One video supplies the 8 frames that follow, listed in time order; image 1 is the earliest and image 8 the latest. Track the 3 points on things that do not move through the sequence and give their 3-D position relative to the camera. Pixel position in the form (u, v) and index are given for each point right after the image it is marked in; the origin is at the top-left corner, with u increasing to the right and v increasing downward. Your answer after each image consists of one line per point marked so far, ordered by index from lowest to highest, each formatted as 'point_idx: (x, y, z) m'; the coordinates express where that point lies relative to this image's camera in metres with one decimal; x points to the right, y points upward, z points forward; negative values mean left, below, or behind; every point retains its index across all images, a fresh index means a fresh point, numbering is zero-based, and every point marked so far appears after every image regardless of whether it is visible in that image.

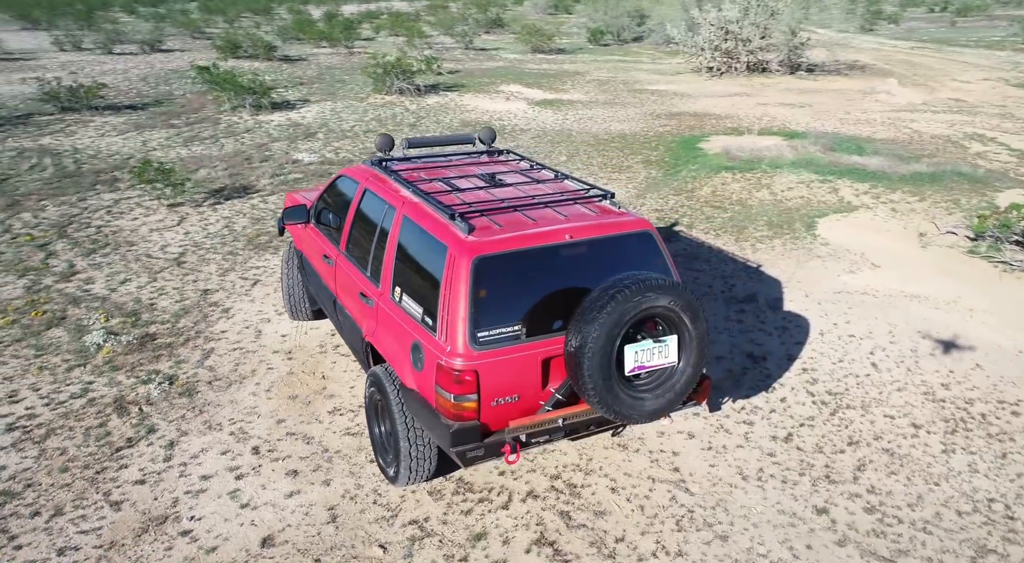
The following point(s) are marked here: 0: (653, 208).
0: (+2.0, +1.0, +10.6) m
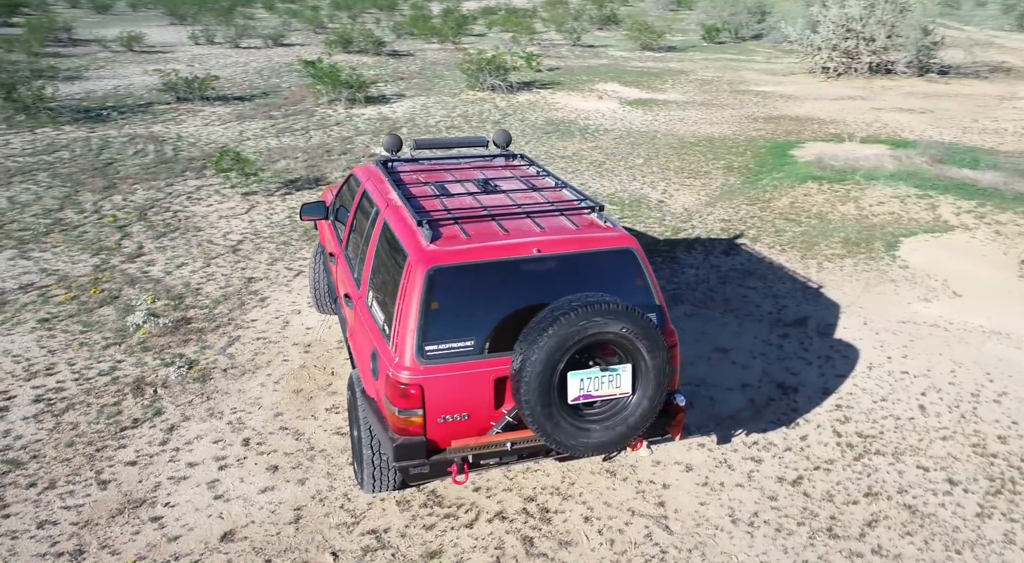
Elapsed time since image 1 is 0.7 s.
0: (+2.8, +0.8, +10.1) m
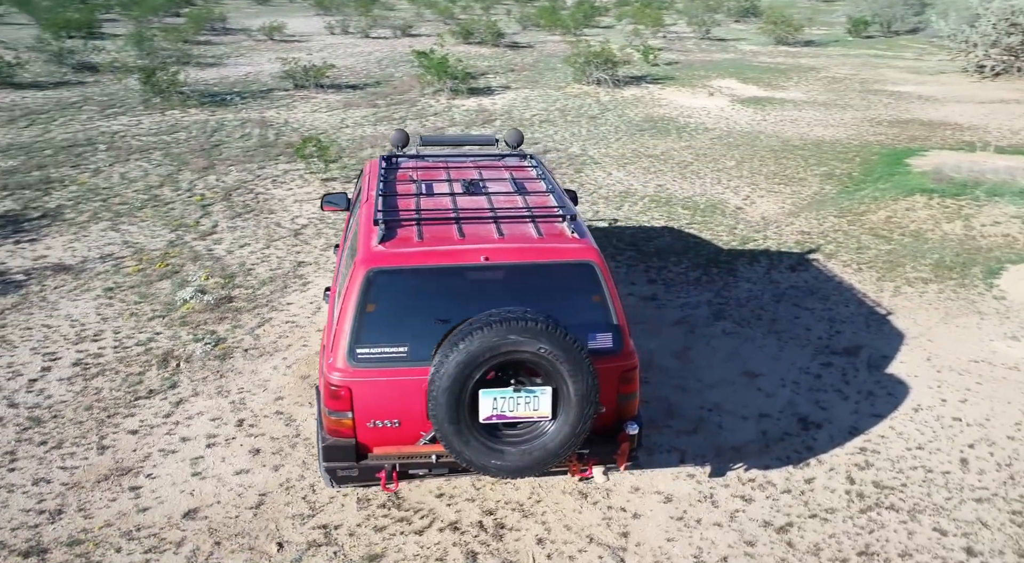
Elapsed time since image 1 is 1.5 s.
0: (+3.6, +0.6, +9.4) m
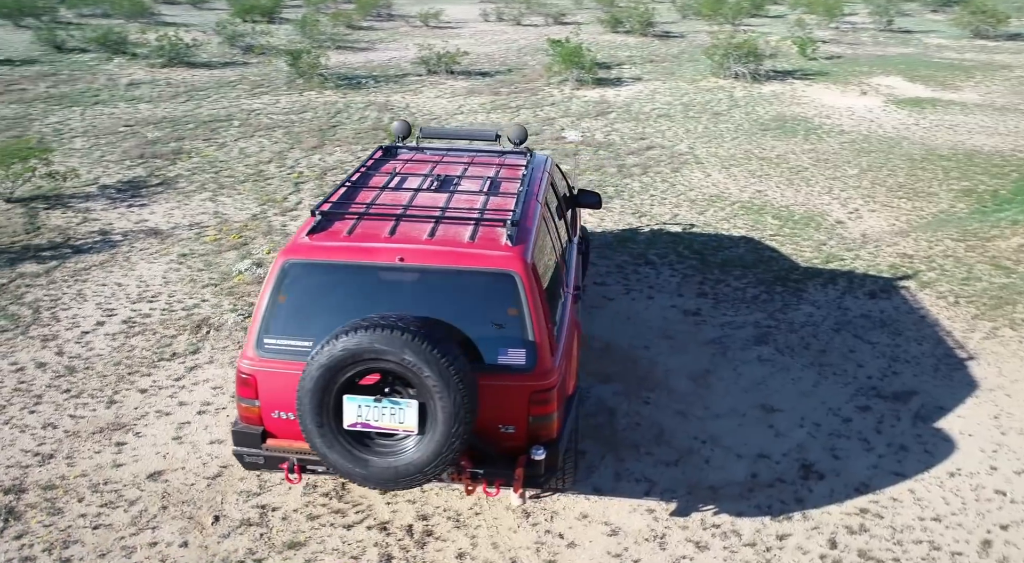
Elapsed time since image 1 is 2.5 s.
0: (+4.3, +0.3, +8.3) m
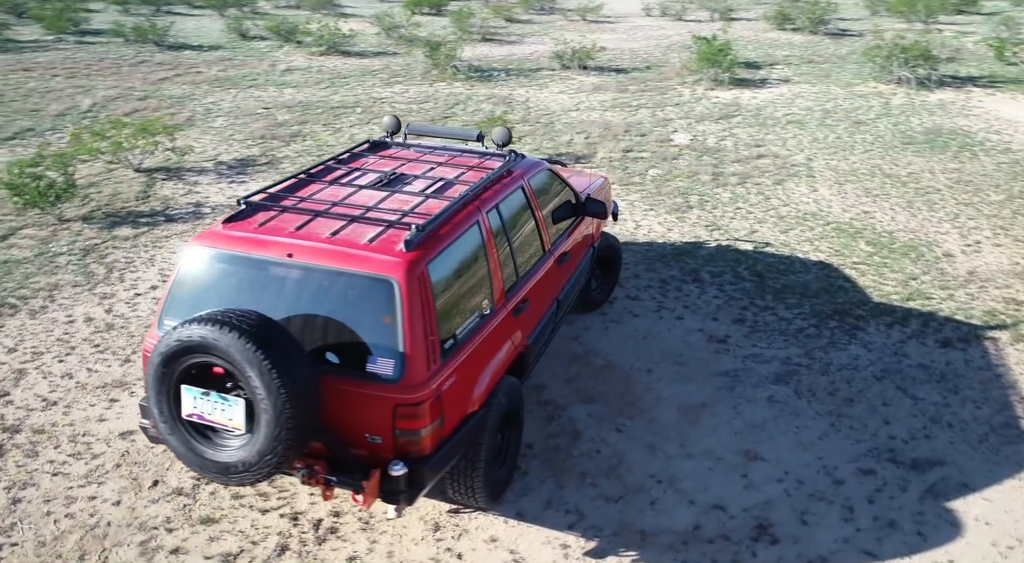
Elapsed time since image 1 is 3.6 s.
0: (+4.7, -0.1, +7.1) m
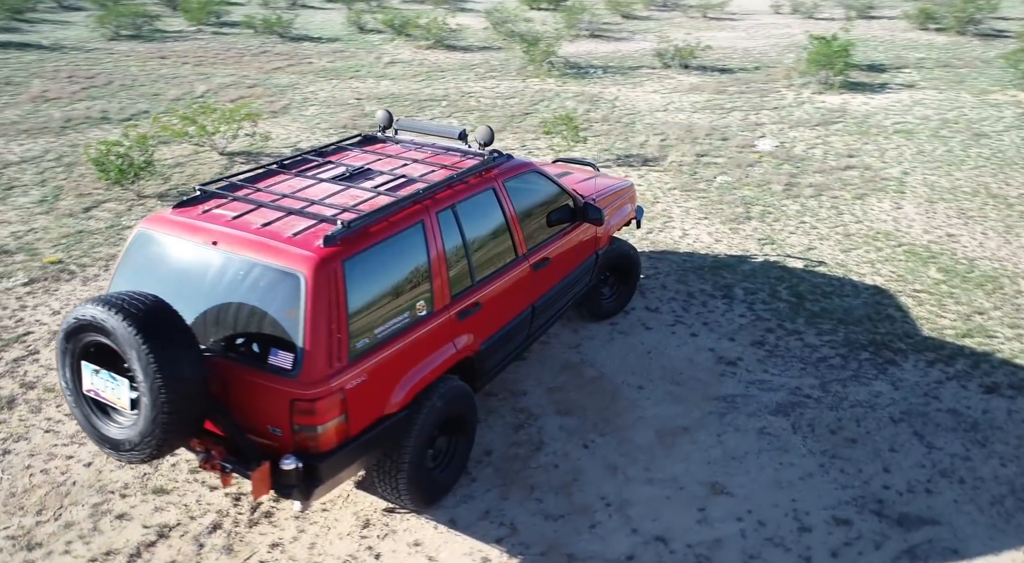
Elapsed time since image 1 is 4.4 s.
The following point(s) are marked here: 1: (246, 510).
0: (+4.7, -0.5, +6.2) m
1: (-1.6, -1.4, +4.5) m
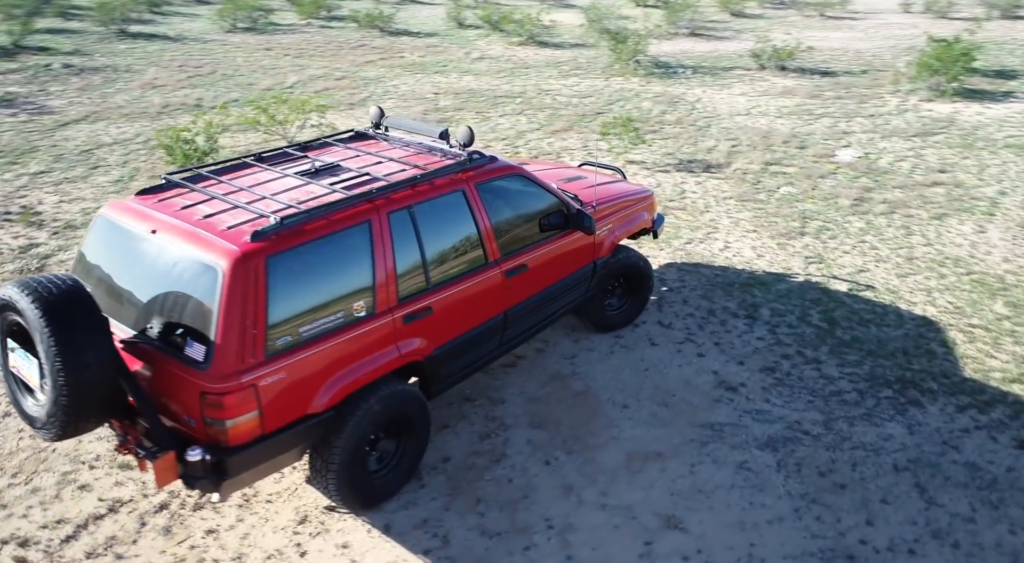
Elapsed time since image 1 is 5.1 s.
0: (+4.6, -0.8, +5.3) m
1: (-1.9, -1.3, +4.6) m
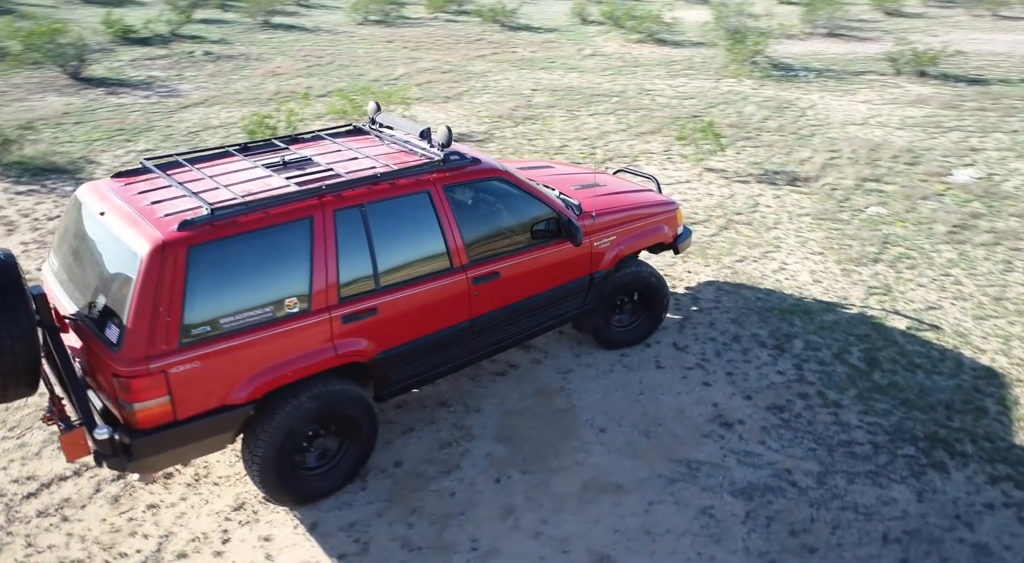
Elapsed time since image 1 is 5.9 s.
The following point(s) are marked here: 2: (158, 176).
0: (+4.3, -1.2, +4.3) m
1: (-2.2, -1.2, +4.8) m
2: (-2.0, +0.6, +4.4) m
